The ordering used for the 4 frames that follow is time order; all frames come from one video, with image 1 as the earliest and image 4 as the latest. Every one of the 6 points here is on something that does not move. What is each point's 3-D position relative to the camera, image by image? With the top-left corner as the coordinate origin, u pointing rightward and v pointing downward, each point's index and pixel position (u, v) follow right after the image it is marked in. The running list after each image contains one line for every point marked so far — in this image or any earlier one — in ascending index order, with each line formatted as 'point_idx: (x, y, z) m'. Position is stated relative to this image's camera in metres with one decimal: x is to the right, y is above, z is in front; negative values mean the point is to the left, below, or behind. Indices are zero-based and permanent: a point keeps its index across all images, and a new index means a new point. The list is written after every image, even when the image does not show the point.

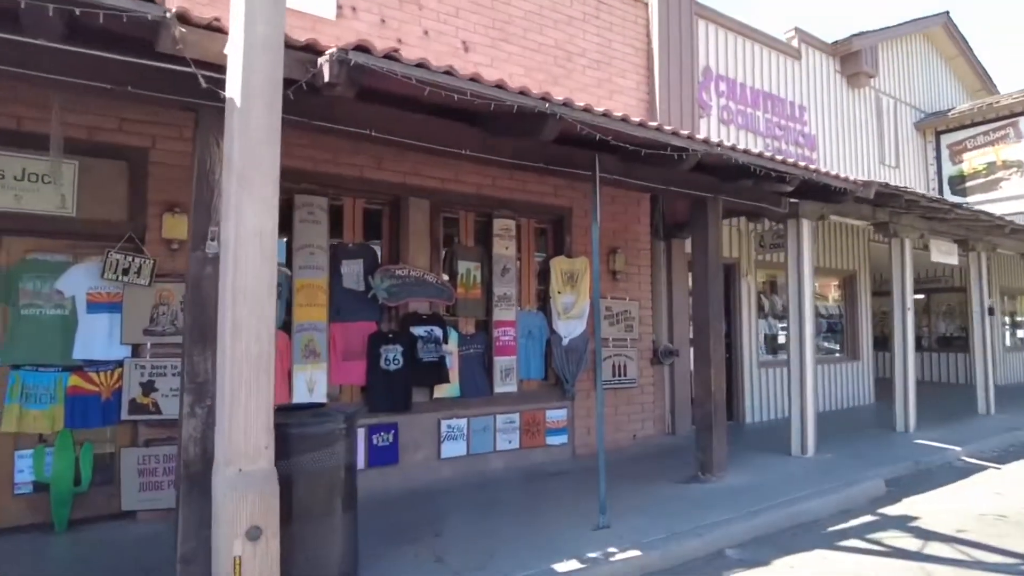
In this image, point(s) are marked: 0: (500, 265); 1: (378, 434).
0: (-0.1, +0.3, +8.5) m
1: (-1.5, -1.6, +7.4) m
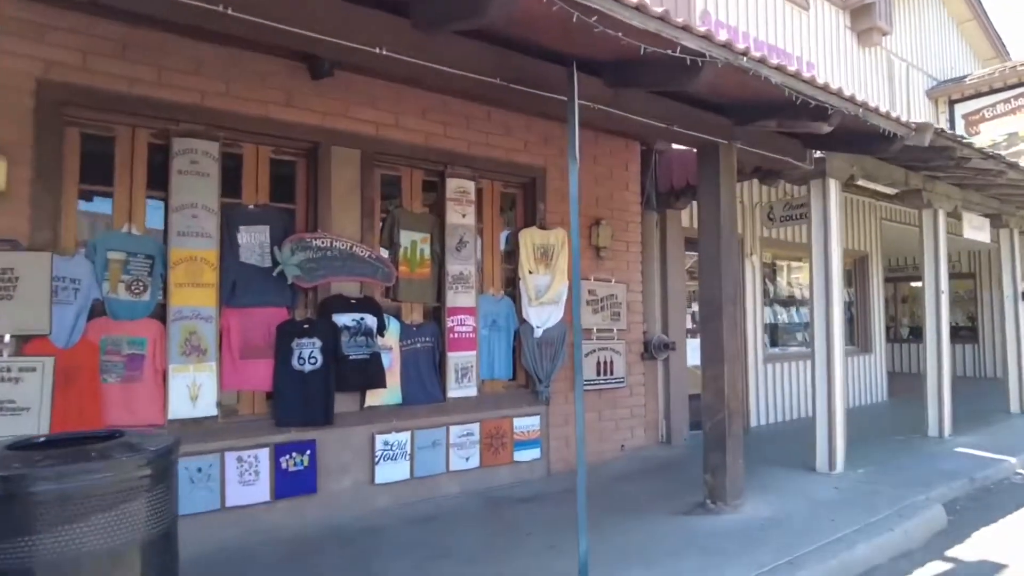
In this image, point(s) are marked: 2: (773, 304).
0: (-0.6, +0.5, +6.8) m
1: (-1.9, -1.4, +5.6) m
2: (+4.0, -0.3, +10.2) m
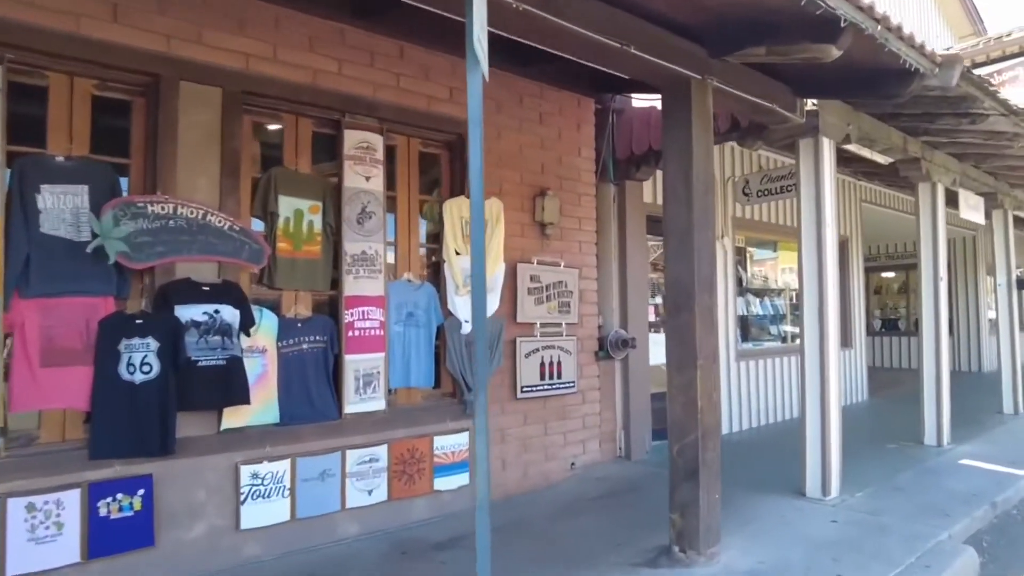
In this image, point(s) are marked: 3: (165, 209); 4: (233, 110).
0: (-1.2, +0.7, +5.3) m
1: (-2.5, -1.3, +4.1) m
2: (+3.1, -0.1, +8.9) m
3: (-2.3, +0.5, +4.4) m
4: (-2.0, +1.3, +4.7) m
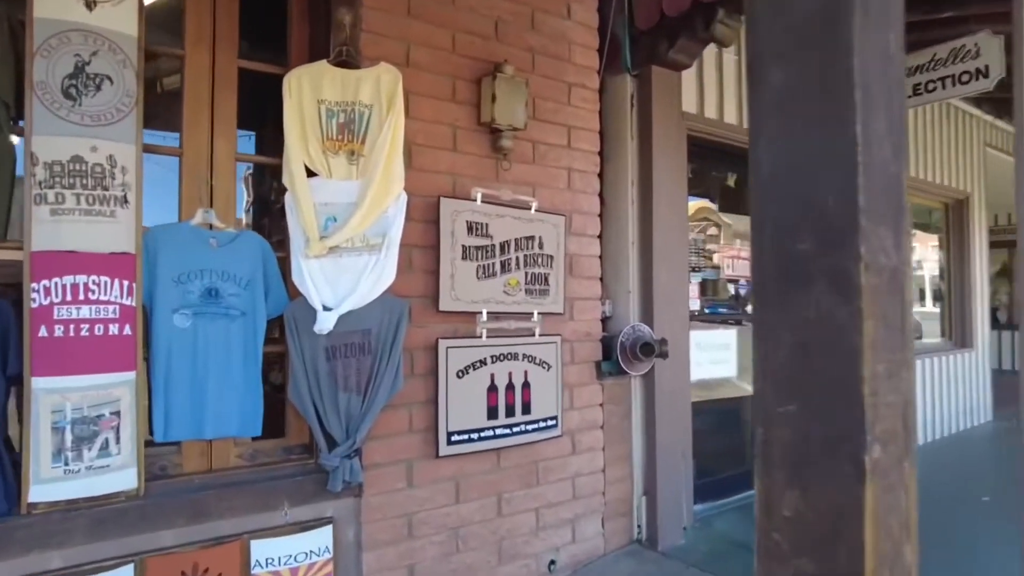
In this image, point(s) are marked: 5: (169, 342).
0: (-1.7, +0.9, +2.5) m
1: (-3.0, -1.1, +1.4) m
2: (+2.9, +0.2, +5.9) m
3: (-2.7, +0.7, +1.6) m
4: (-2.4, +1.5, +1.9) m
5: (-1.4, -0.2, +2.7) m
